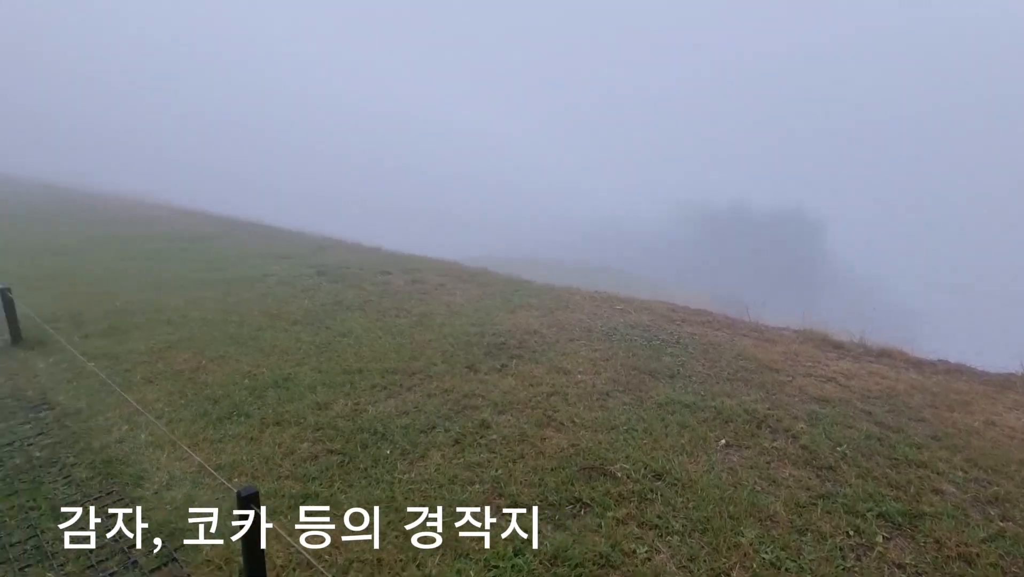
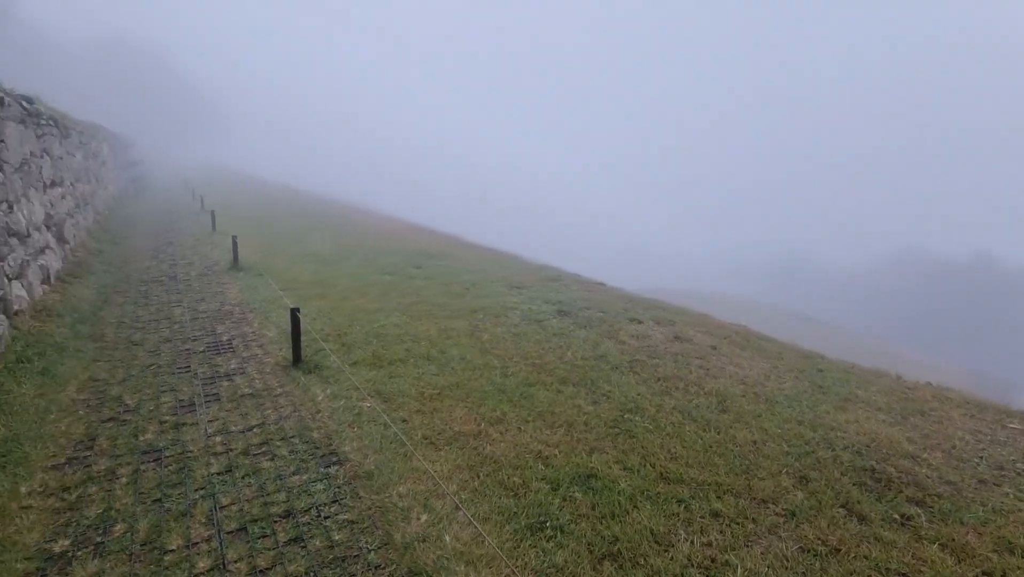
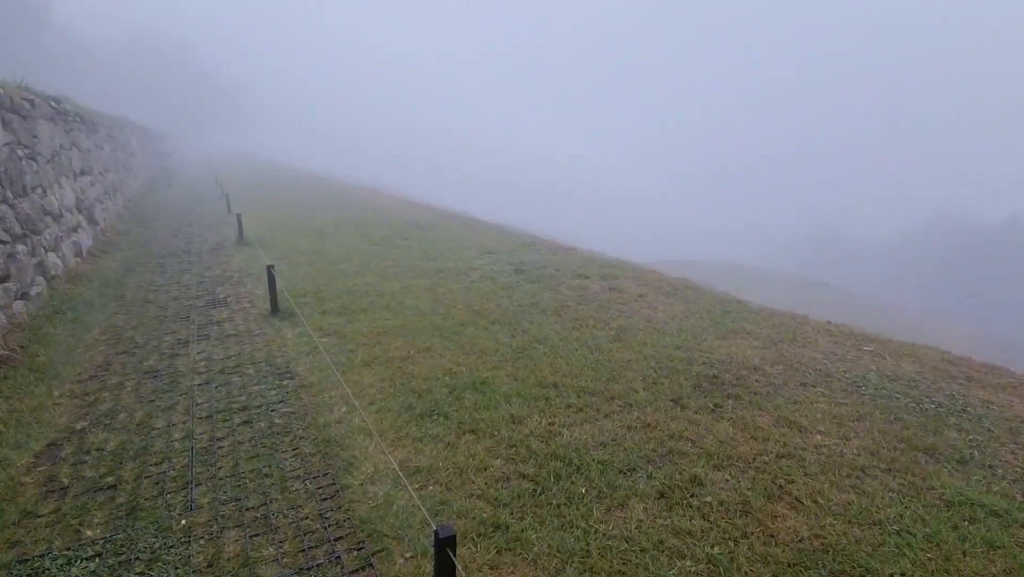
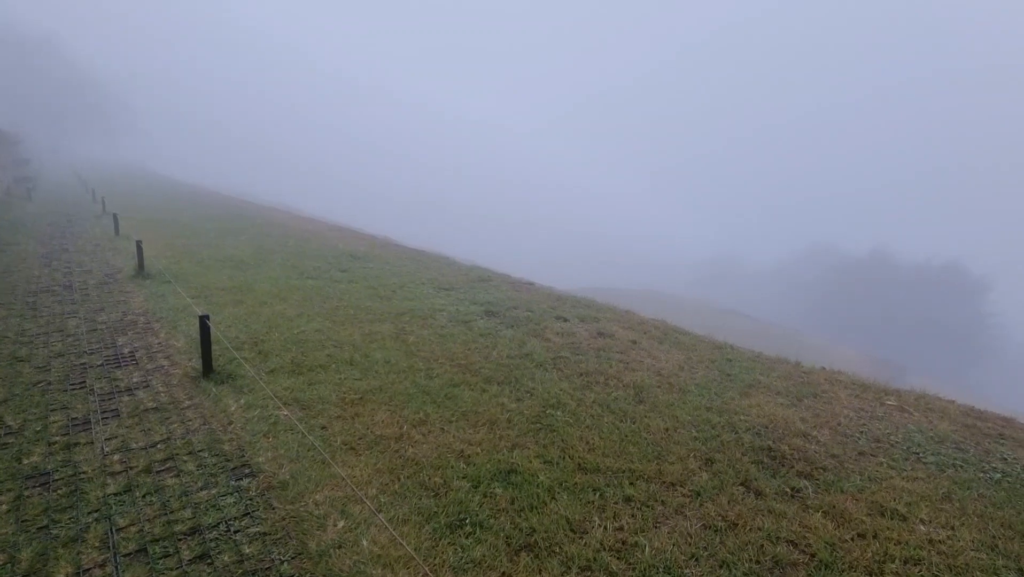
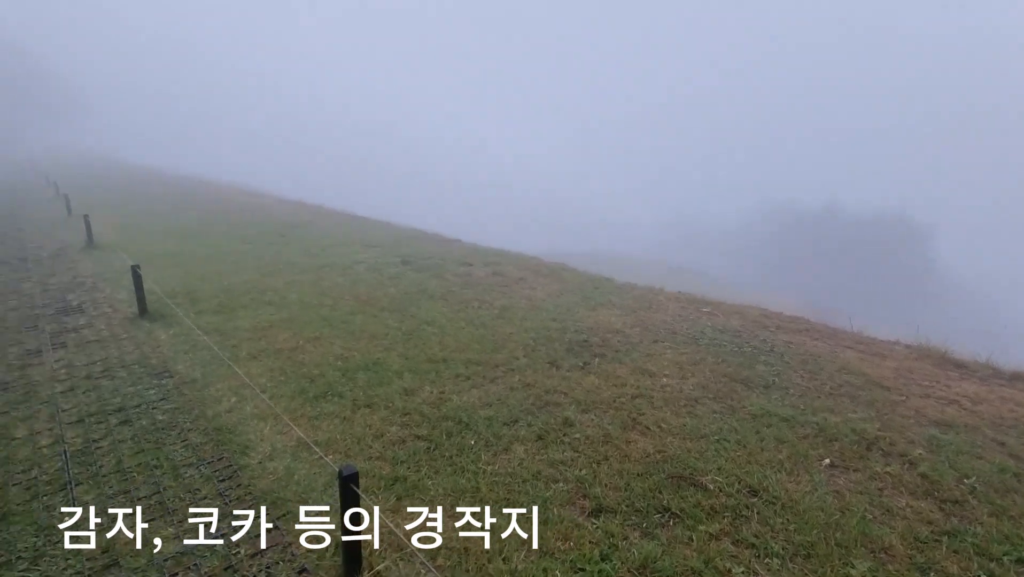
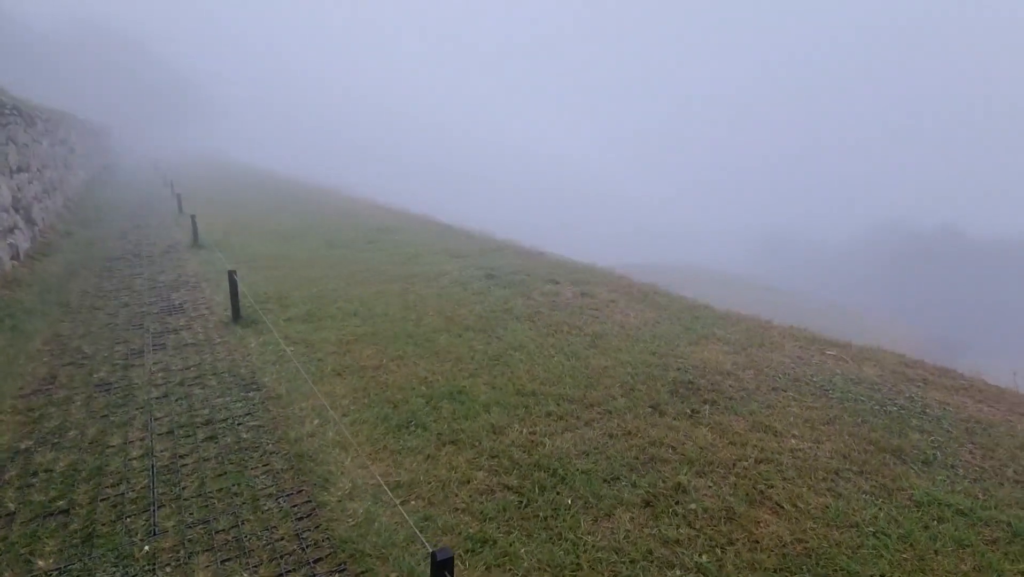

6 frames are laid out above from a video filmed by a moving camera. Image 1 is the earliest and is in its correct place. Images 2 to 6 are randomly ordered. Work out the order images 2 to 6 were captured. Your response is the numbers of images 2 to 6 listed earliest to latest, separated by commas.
5, 3, 6, 4, 2
